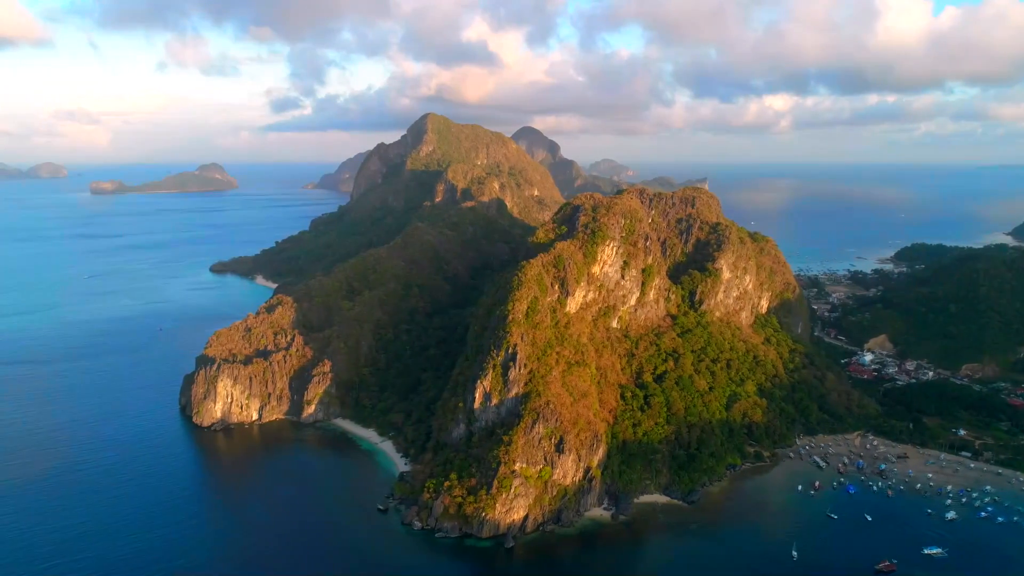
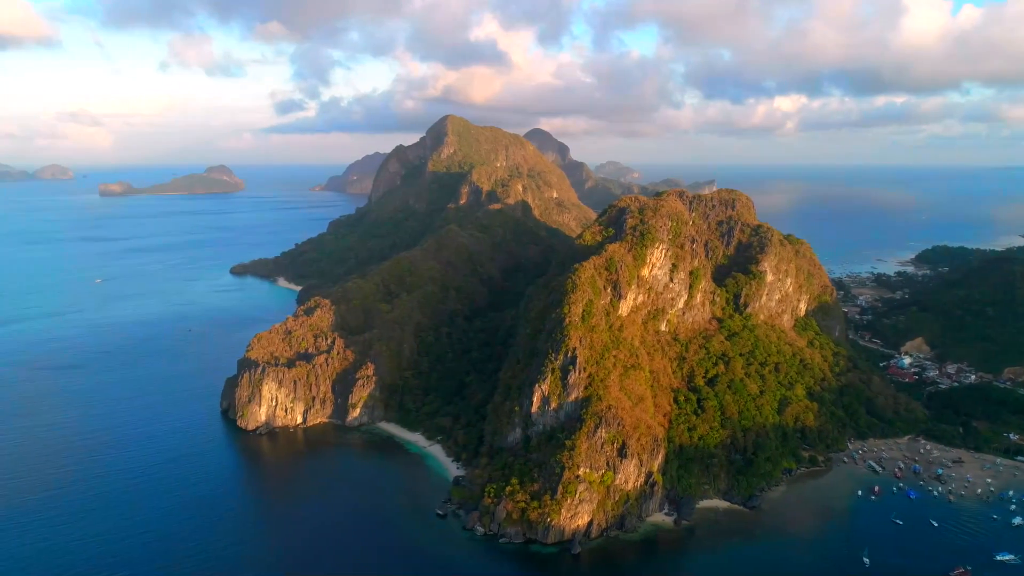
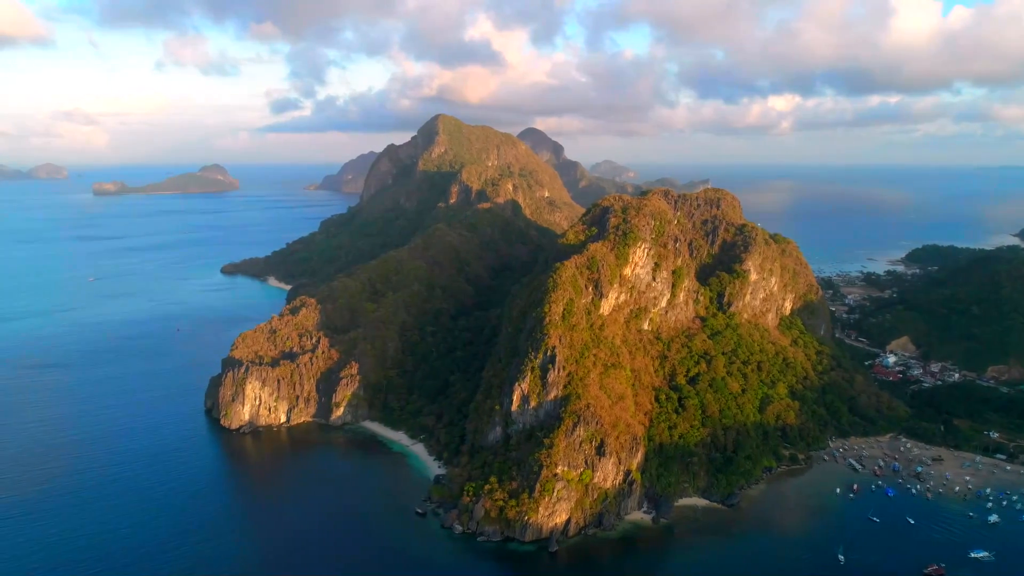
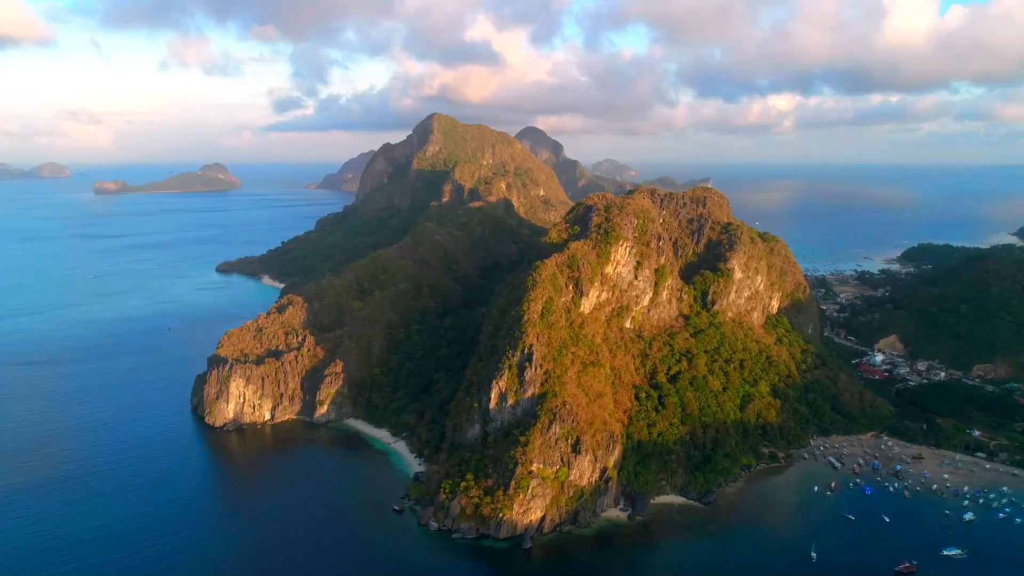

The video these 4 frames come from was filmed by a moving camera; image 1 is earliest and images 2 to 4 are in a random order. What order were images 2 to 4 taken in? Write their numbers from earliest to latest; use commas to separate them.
4, 3, 2
